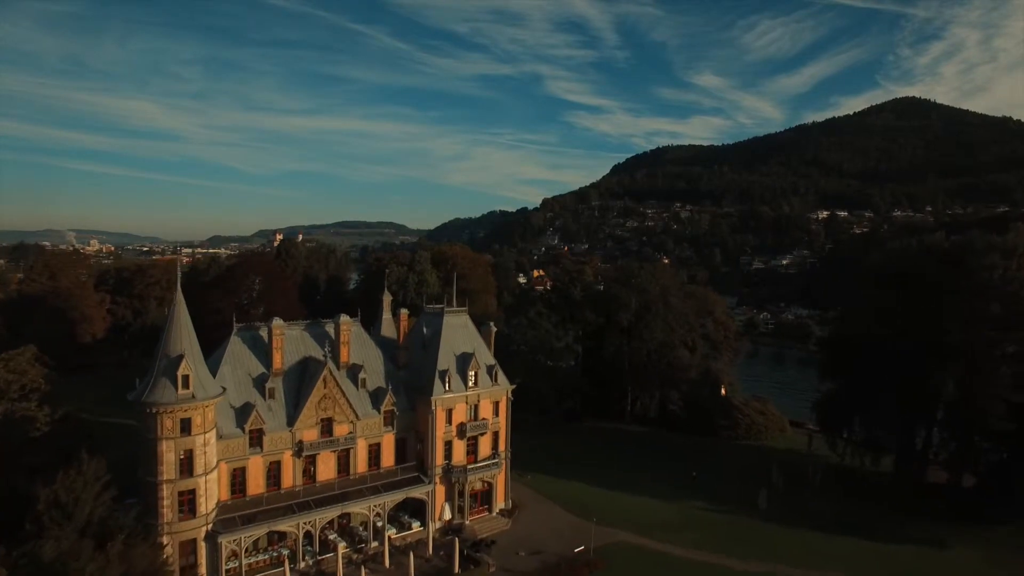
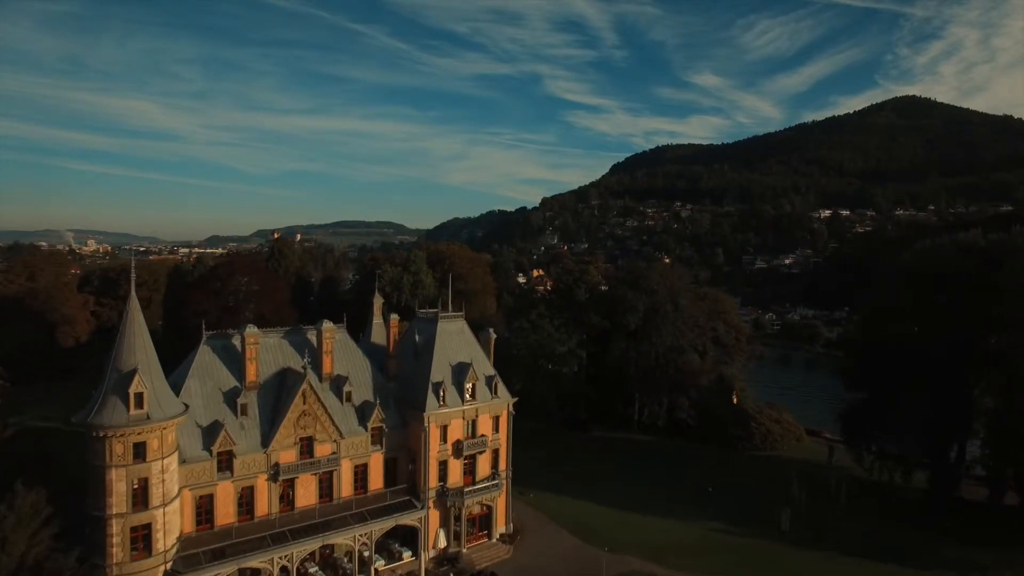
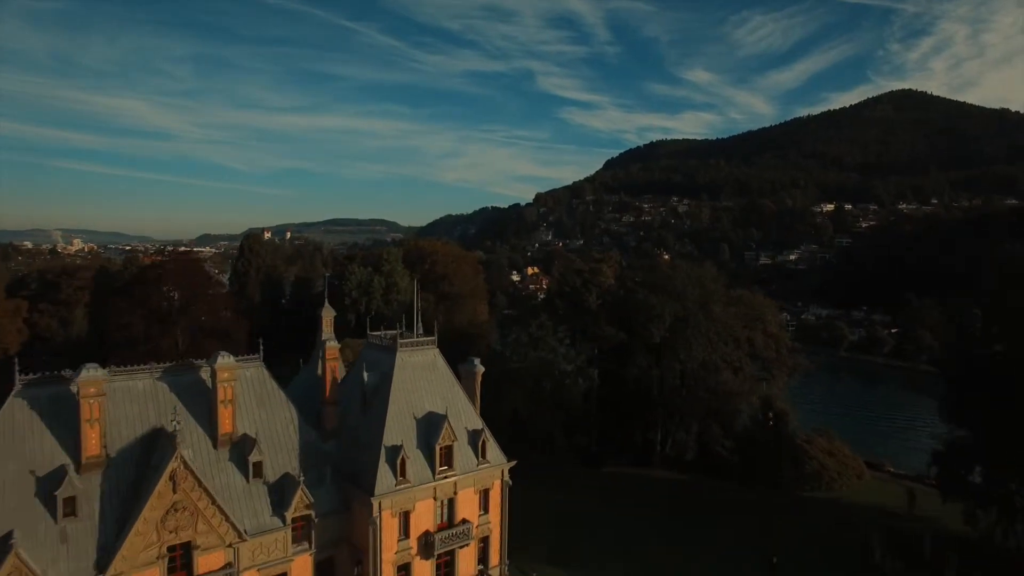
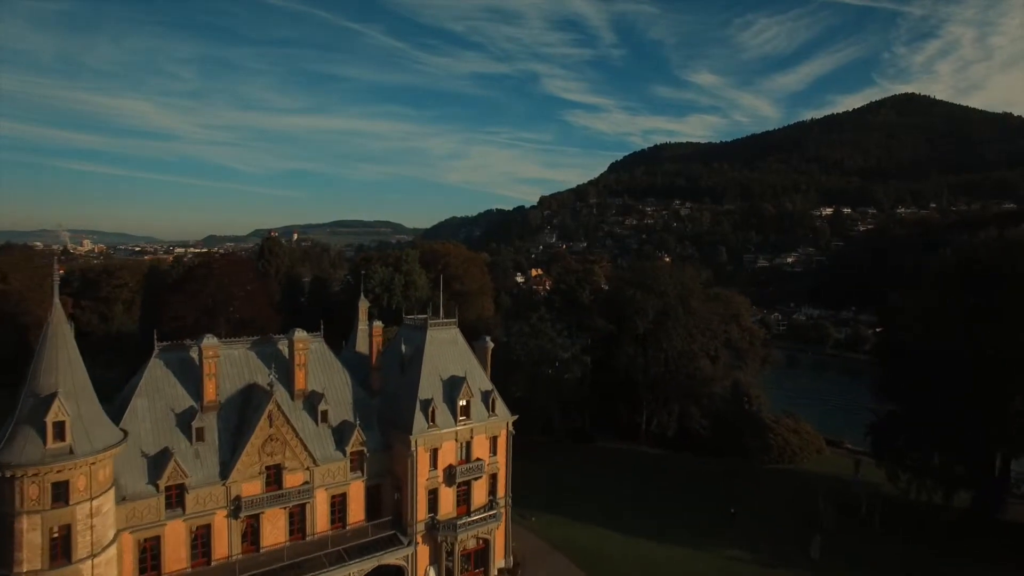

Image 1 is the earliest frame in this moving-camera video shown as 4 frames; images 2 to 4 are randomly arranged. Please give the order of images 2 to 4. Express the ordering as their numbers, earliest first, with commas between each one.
2, 4, 3
